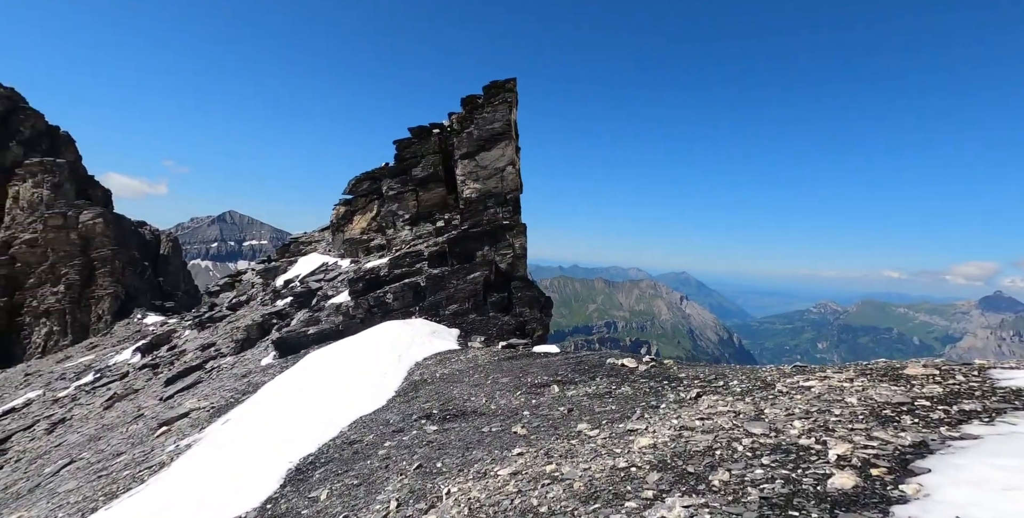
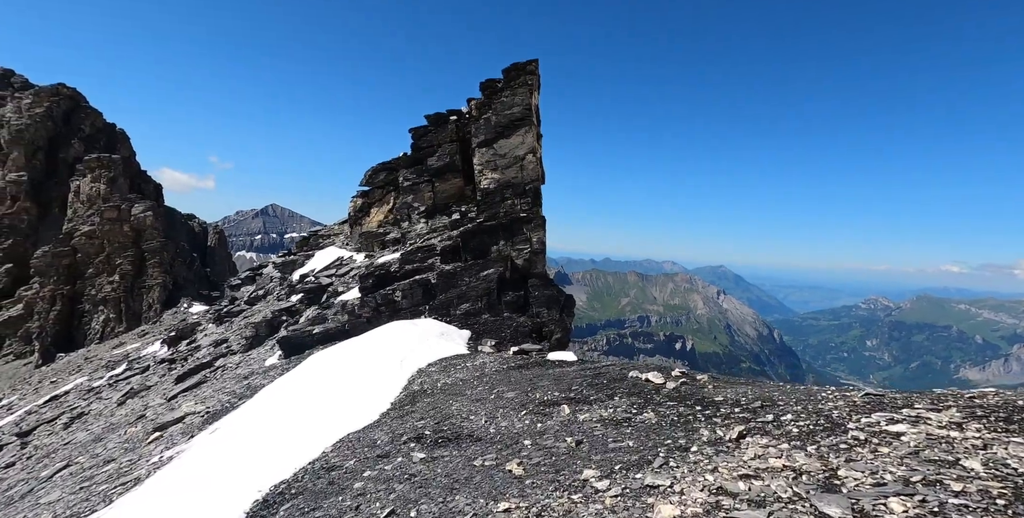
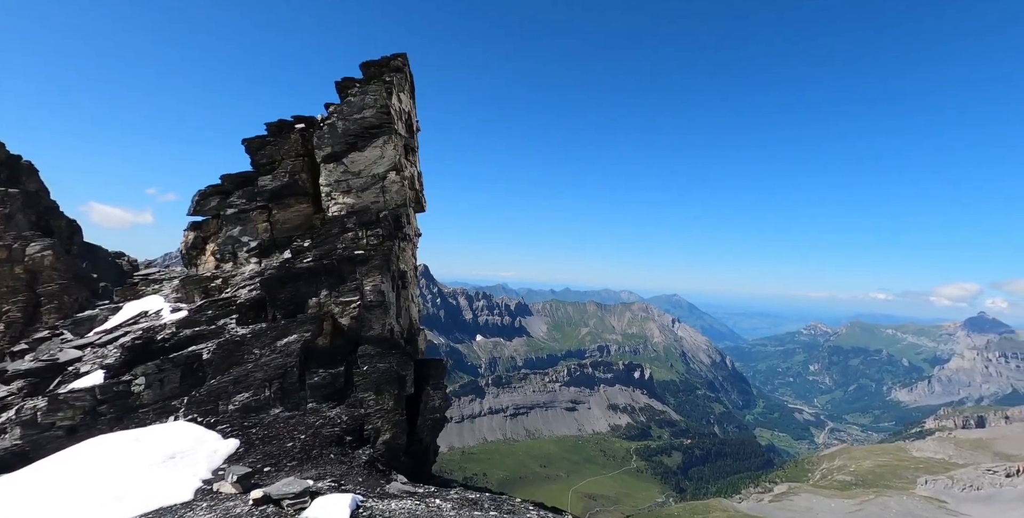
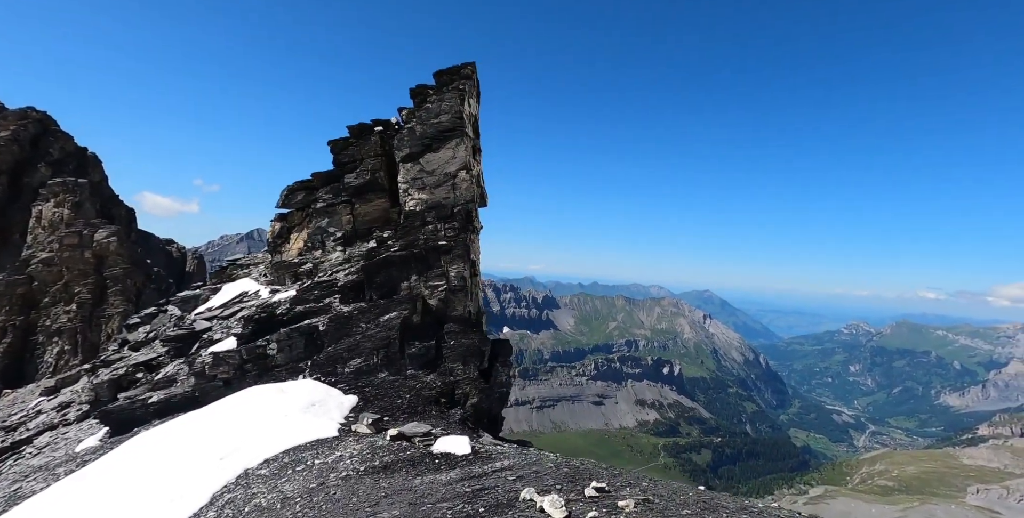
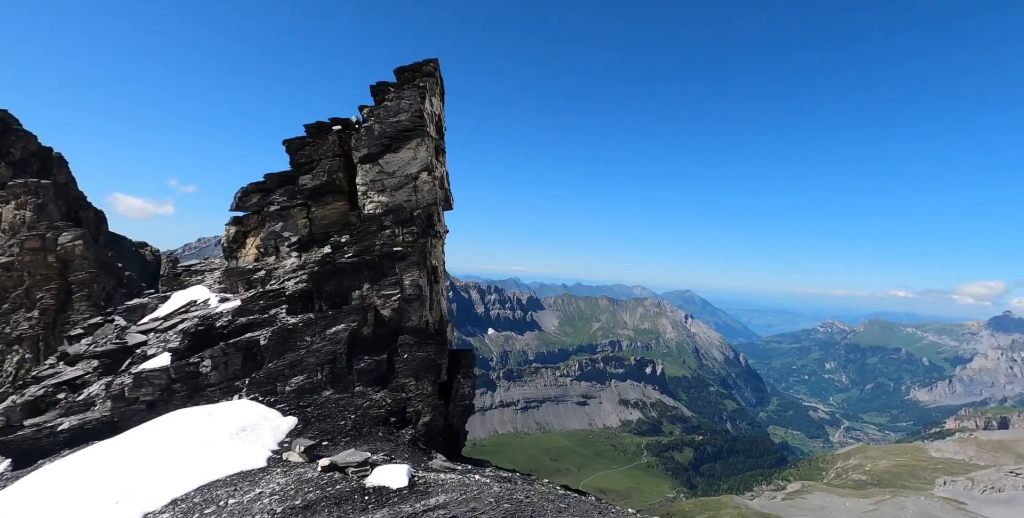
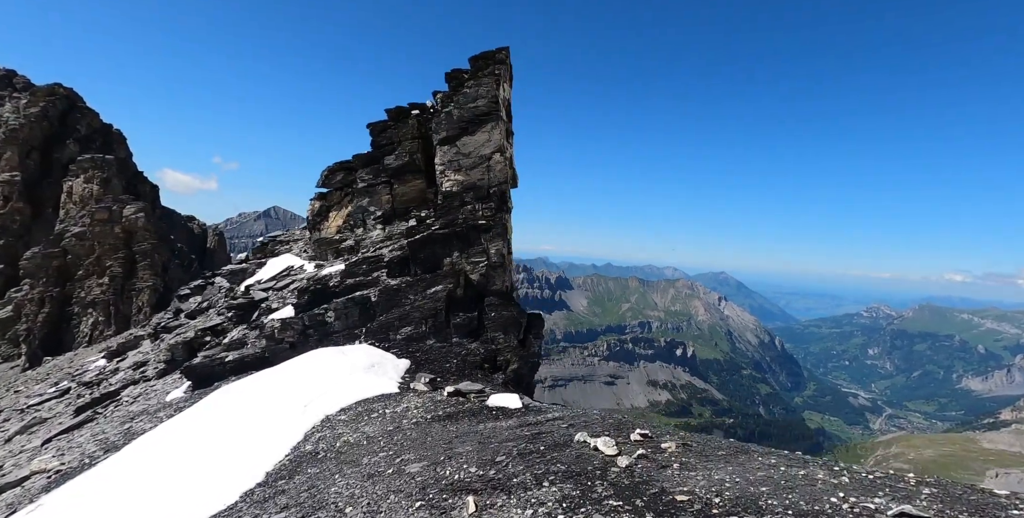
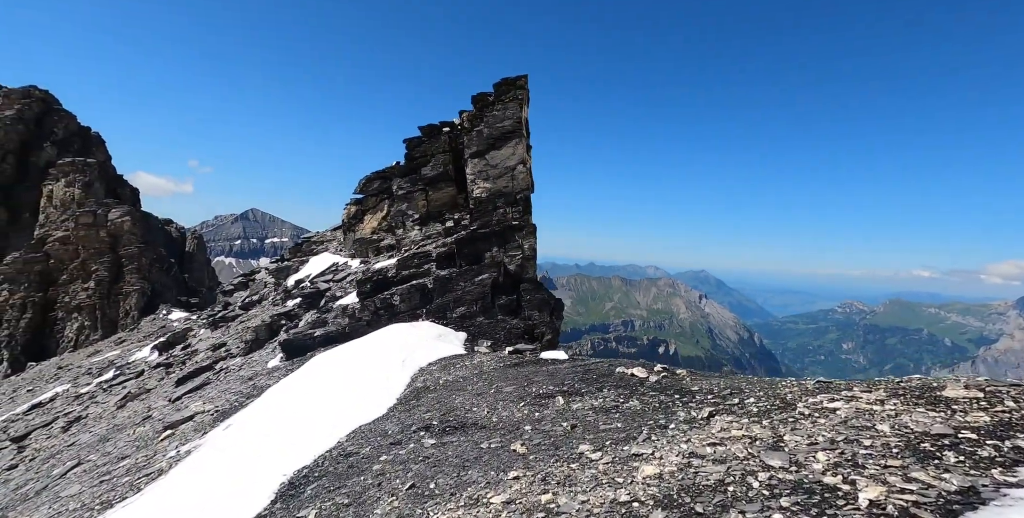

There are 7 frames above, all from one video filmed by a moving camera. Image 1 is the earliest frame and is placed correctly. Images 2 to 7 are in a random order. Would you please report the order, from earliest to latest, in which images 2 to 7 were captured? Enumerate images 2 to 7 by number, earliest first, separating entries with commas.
7, 2, 6, 4, 5, 3
